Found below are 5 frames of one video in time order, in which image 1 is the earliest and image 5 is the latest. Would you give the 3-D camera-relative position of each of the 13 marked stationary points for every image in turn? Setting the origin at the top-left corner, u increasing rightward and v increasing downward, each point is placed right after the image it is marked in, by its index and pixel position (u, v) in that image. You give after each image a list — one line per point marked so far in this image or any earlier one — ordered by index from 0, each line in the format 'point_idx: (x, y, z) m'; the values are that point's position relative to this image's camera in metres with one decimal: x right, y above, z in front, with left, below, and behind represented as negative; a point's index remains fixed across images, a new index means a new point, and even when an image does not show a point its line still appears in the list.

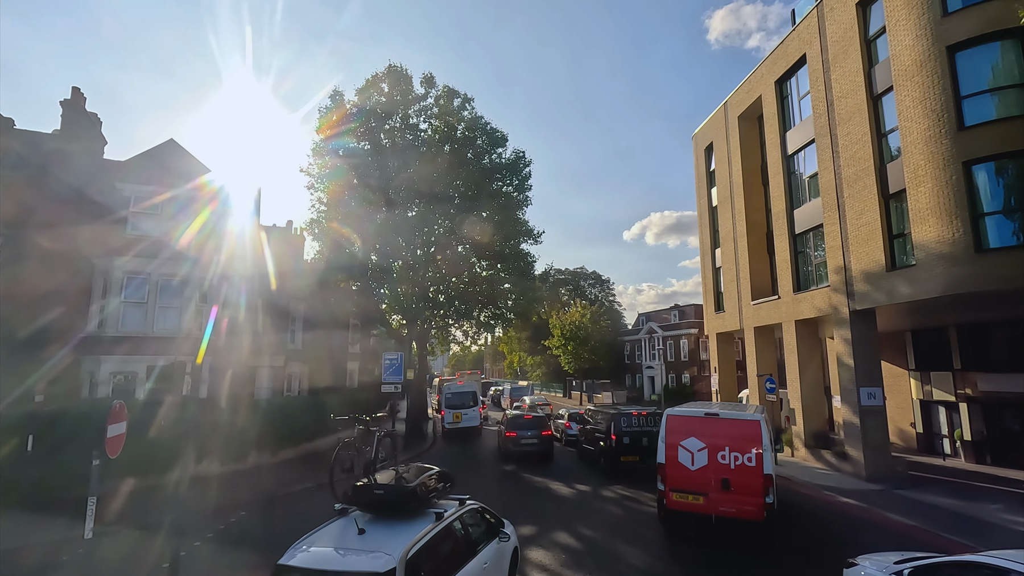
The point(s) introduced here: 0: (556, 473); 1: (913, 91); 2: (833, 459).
0: (+1.3, -5.7, +16.3) m
1: (+10.5, +5.1, +13.8) m
2: (+10.1, -5.4, +16.6) m
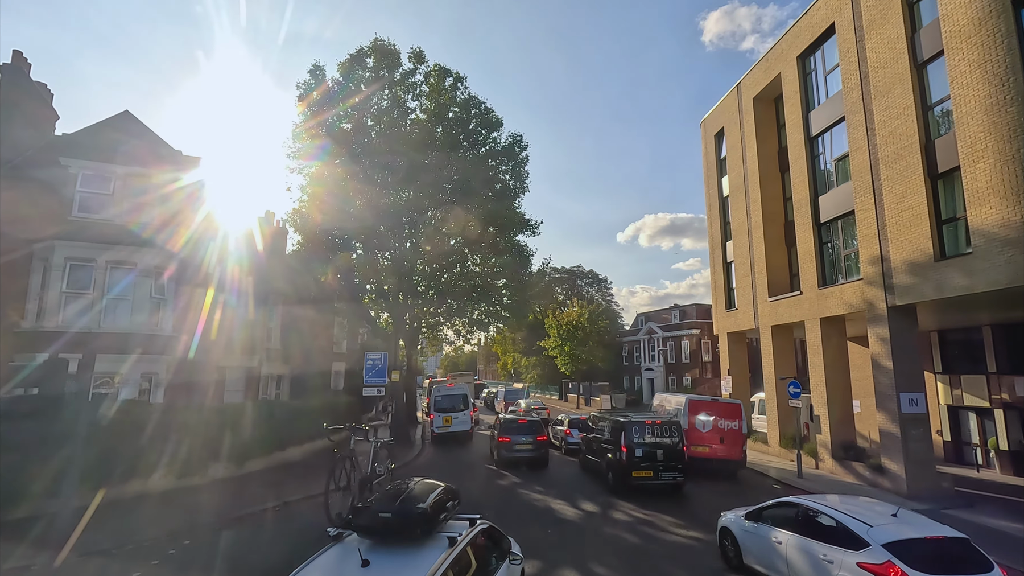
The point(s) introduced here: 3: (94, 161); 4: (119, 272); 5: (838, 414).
0: (+1.2, -5.4, +14.4) m
1: (+10.4, +5.3, +12.1) m
2: (+10.0, -5.2, +14.9) m
3: (-12.9, +4.0, +16.5) m
4: (-11.9, +0.5, +16.0) m
5: (+10.2, -4.0, +16.6) m
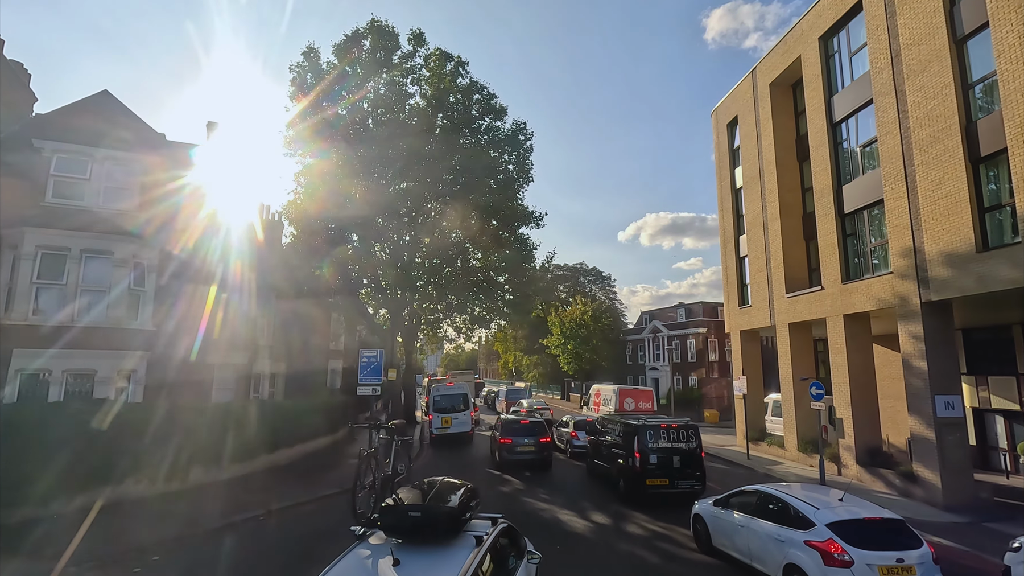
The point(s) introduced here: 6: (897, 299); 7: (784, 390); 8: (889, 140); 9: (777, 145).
0: (+1.3, -5.2, +13.4) m
1: (+10.6, +5.5, +11.0) m
2: (+10.0, -5.0, +13.8) m
3: (-12.8, +4.2, +15.5) m
4: (-11.8, +0.8, +15.0) m
5: (+10.3, -3.8, +15.6) m
6: (+10.2, -0.3, +14.0) m
7: (+9.6, -3.6, +18.7) m
8: (+10.2, +4.0, +14.3) m
9: (+9.9, +5.3, +19.7) m
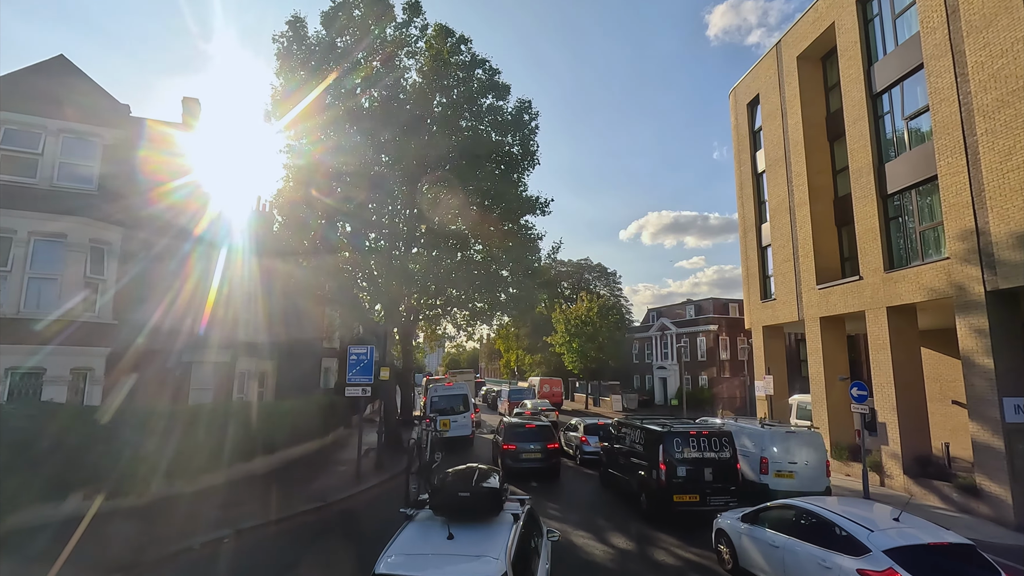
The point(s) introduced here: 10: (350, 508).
0: (+1.4, -4.9, +11.7) m
1: (+10.7, +5.8, +9.3) m
2: (+10.2, -4.7, +12.2) m
3: (-12.6, +4.5, +13.8) m
4: (-11.7, +1.1, +13.4) m
5: (+10.4, -3.5, +13.9) m
6: (+10.3, 0.0, +12.3) m
7: (+9.7, -3.3, +17.0) m
8: (+10.3, +4.3, +12.7) m
9: (+10.0, +5.6, +18.0) m
10: (-4.0, -5.4, +12.9) m
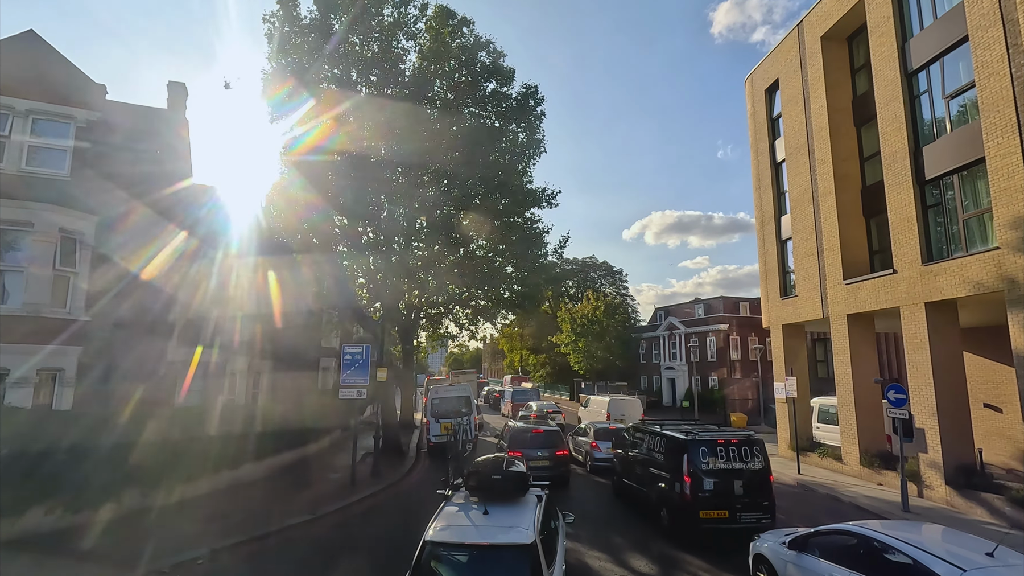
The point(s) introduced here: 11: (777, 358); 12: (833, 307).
0: (+1.6, -4.8, +10.6) m
1: (+10.8, +5.9, +8.2) m
2: (+10.3, -4.6, +11.0) m
3: (-12.5, +4.7, +12.8) m
4: (-11.6, +1.2, +12.4) m
5: (+10.6, -3.4, +12.8) m
6: (+10.4, +0.2, +11.2) m
7: (+9.9, -3.2, +15.9) m
8: (+10.5, +4.4, +11.5) m
9: (+10.2, +5.8, +16.9) m
10: (-3.8, -5.2, +11.9) m
11: (+9.6, -2.5, +19.3) m
12: (+10.0, -0.6, +16.5) m
